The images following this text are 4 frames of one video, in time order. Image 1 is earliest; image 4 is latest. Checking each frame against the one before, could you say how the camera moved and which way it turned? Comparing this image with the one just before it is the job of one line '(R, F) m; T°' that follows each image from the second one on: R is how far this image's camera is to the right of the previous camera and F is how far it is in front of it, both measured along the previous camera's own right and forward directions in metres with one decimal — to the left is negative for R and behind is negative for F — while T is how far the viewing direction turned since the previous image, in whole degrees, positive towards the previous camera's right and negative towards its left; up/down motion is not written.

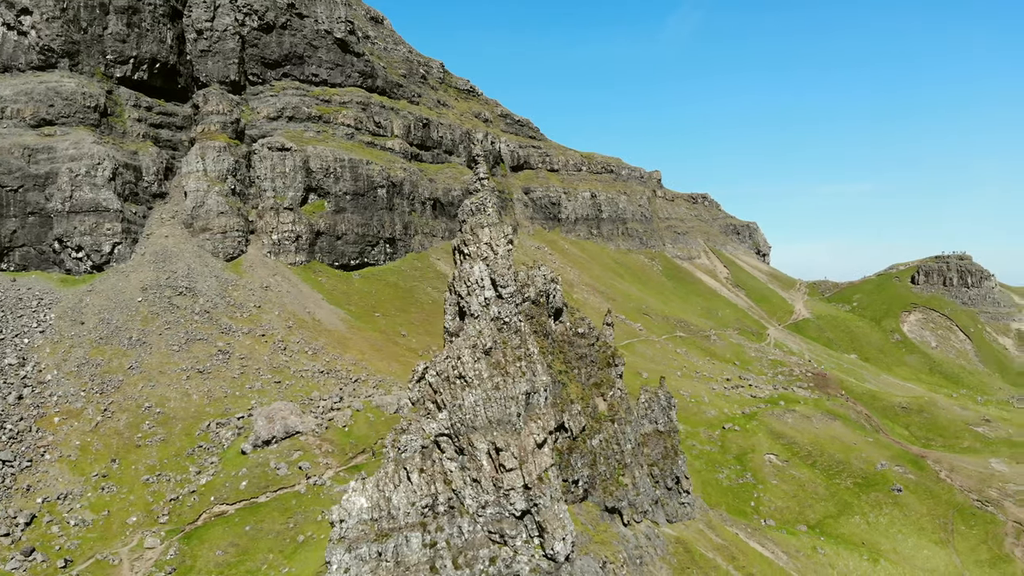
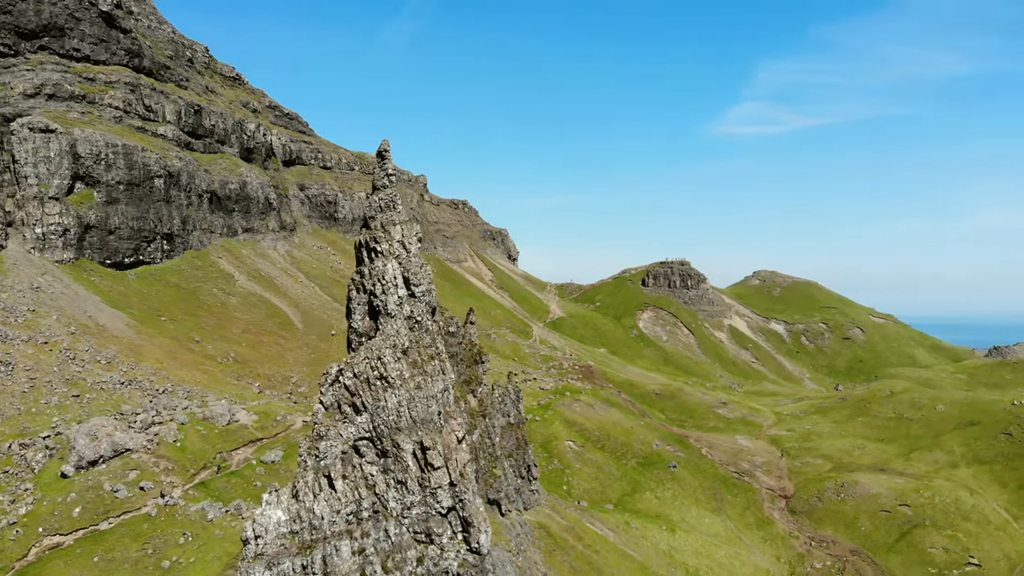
(-13.1, +1.6) m; +20°
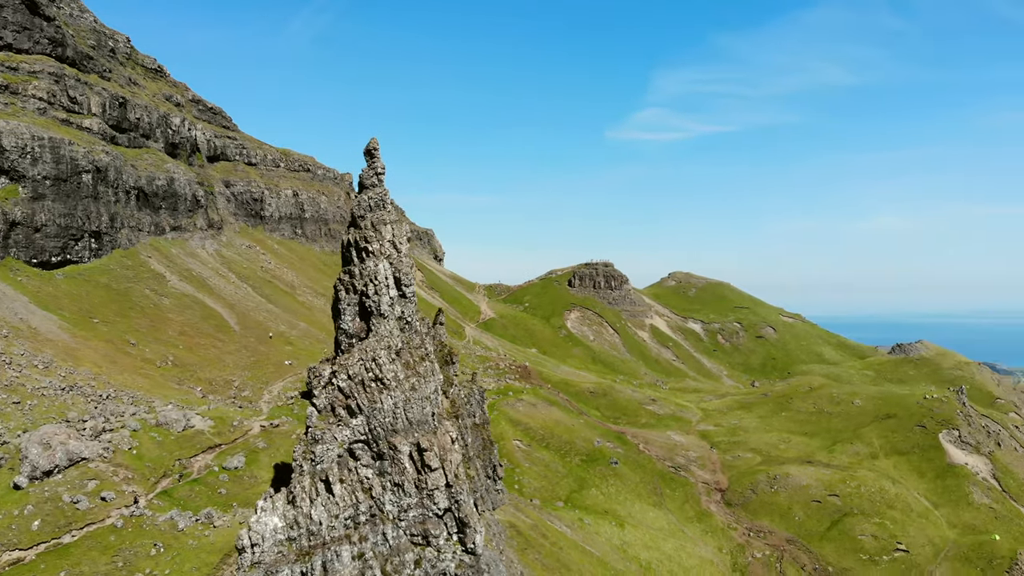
(-5.6, 0.0) m; +7°
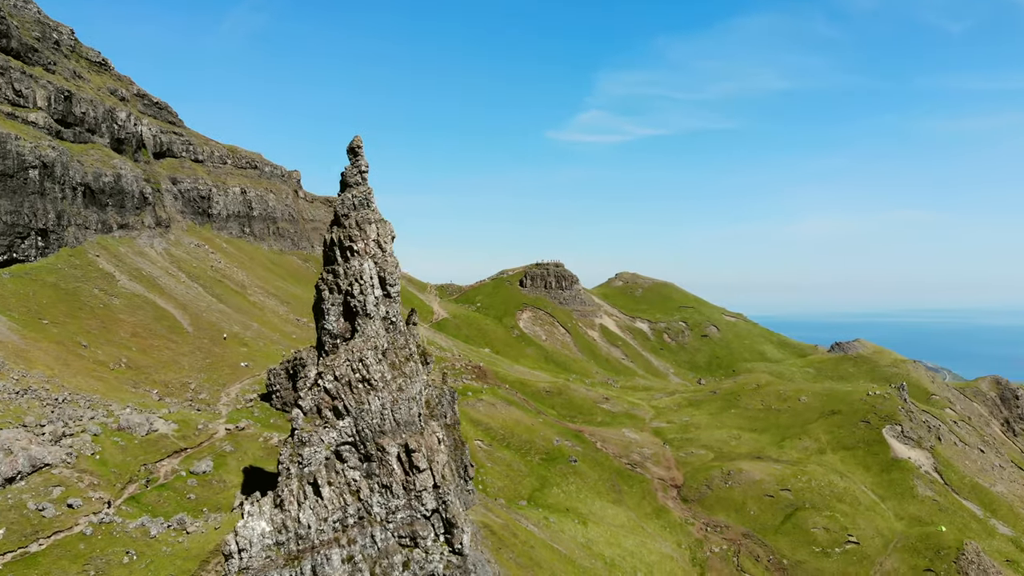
(-3.0, 0.0) m; +4°
